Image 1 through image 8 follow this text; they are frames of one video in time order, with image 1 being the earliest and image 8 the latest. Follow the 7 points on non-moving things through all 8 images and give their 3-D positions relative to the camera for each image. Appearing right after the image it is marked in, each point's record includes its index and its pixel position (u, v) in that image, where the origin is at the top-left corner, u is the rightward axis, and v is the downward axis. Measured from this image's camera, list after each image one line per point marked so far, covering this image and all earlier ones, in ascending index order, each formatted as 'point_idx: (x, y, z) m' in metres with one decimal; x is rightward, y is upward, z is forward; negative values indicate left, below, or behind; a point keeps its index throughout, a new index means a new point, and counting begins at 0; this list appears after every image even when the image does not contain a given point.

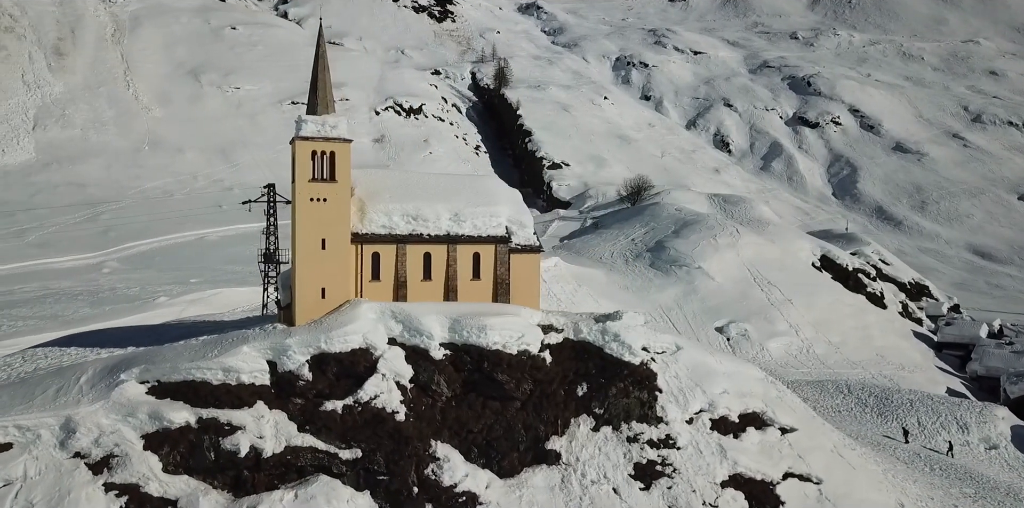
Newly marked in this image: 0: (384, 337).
0: (-3.0, -1.9, +18.6) m
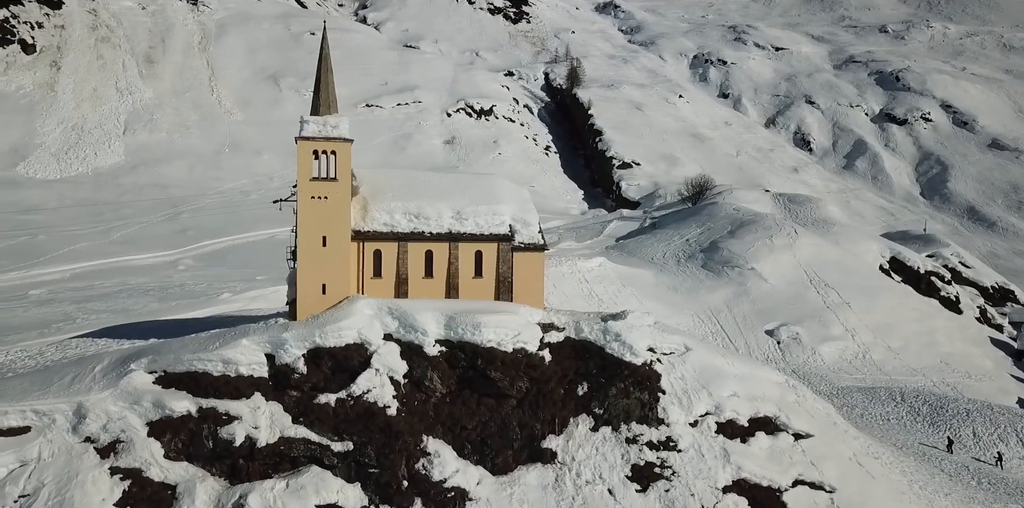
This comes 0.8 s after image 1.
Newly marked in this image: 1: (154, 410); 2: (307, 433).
0: (-3.2, -1.9, +19.0) m
1: (-8.0, -3.5, +17.9) m
2: (-4.6, -4.0, +17.9) m
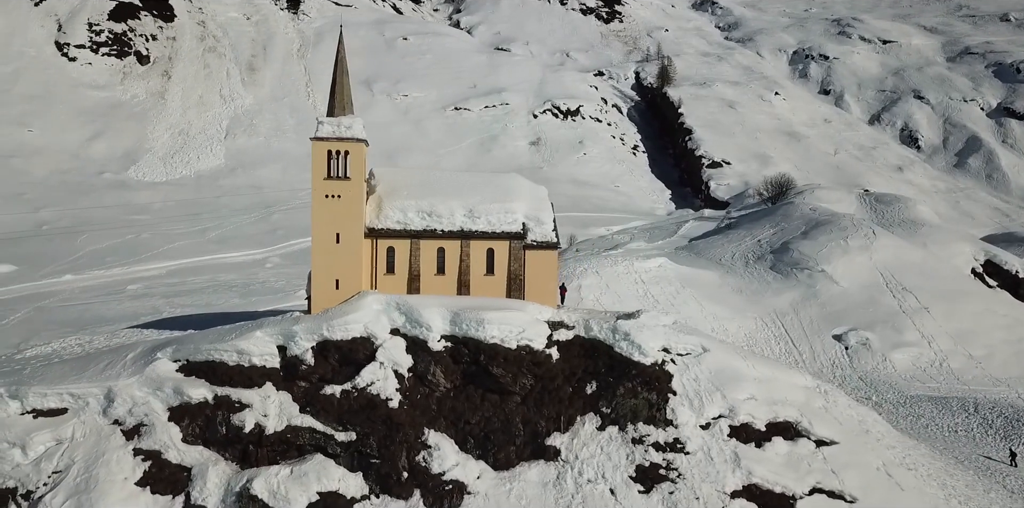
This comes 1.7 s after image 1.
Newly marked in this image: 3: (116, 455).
0: (-3.1, -1.8, +19.5) m
1: (-8.0, -3.4, +19.0) m
2: (-4.7, -3.9, +18.6) m
3: (-9.1, -4.6, +18.4) m
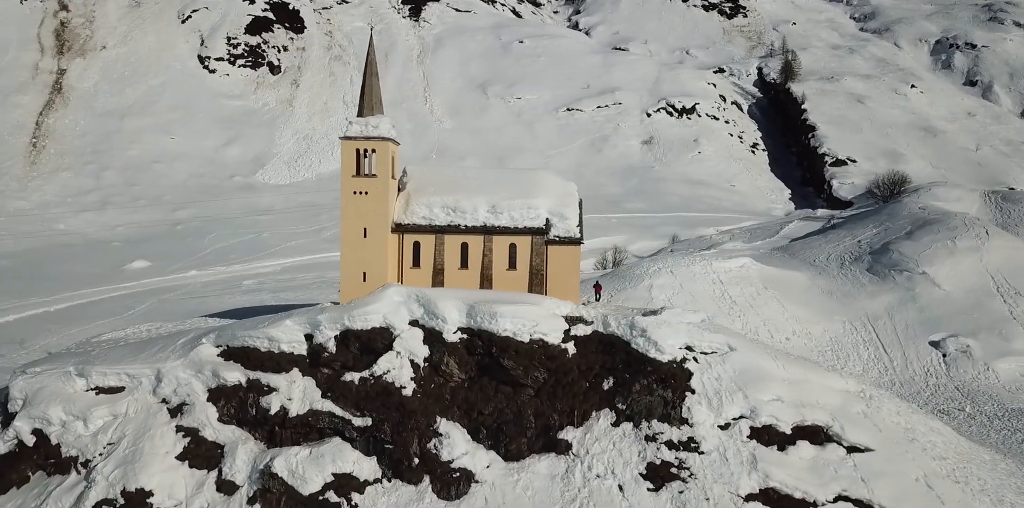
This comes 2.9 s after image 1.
0: (-2.7, -1.6, +20.3) m
1: (-7.7, -3.2, +20.5) m
2: (-4.4, -3.8, +19.6) m
3: (-8.9, -4.5, +20.1) m
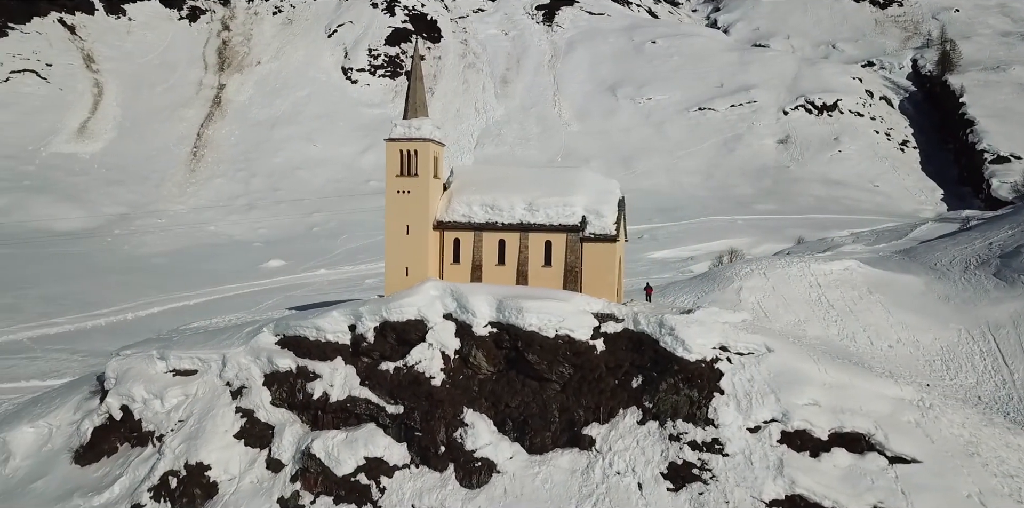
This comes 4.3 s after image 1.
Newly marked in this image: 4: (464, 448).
0: (-1.9, -1.5, +21.0) m
1: (-6.8, -3.1, +22.2) m
2: (-3.7, -3.6, +20.7) m
3: (-8.0, -4.3, +22.0) m
4: (-1.2, -4.7, +19.5) m
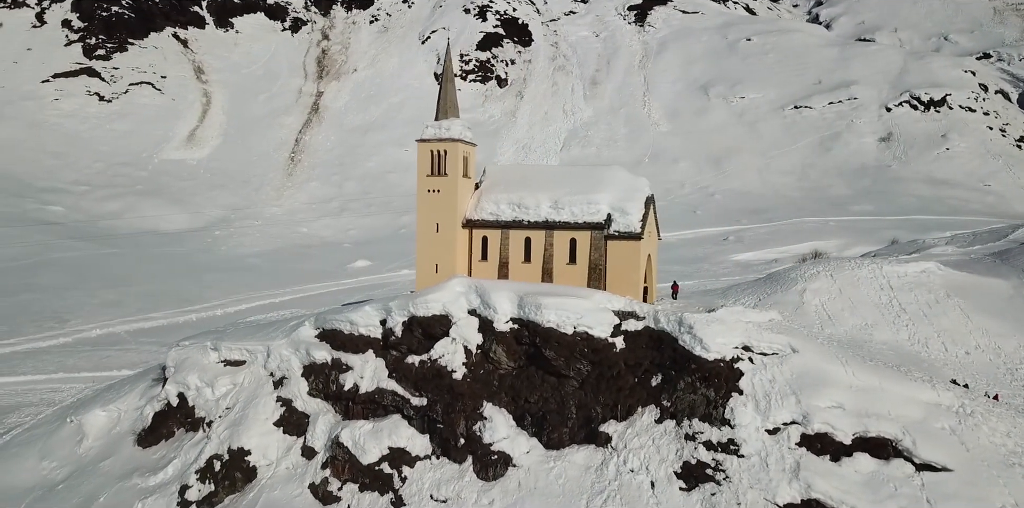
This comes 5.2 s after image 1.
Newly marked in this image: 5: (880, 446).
0: (-1.3, -1.5, +21.5) m
1: (-6.0, -3.0, +23.2) m
2: (-3.1, -3.5, +21.4) m
3: (-7.2, -4.2, +23.2) m
4: (-0.8, -4.7, +19.9) m
5: (+8.2, -4.3, +17.9) m
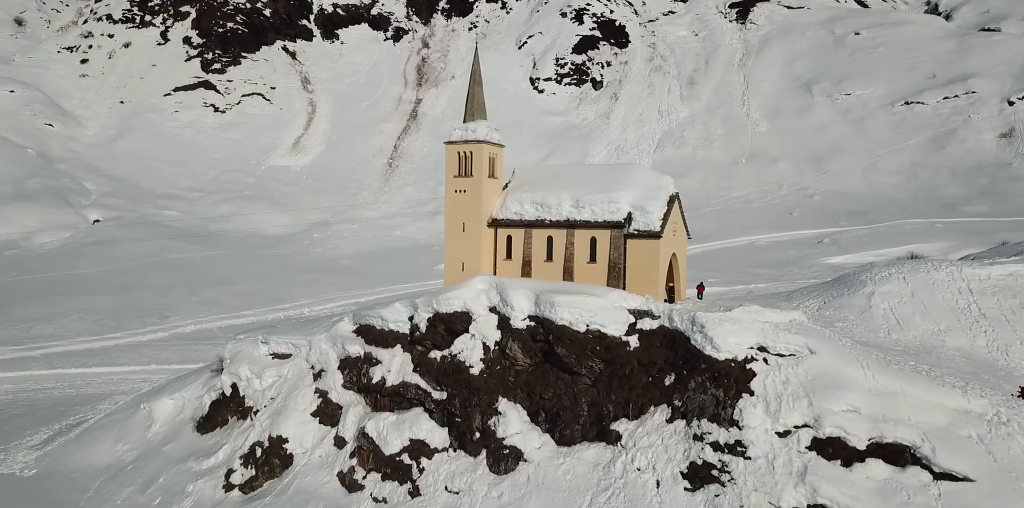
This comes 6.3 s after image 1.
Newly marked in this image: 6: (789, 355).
0: (-0.7, -1.4, +22.0) m
1: (-5.2, -2.9, +24.3) m
2: (-2.6, -3.5, +22.1) m
3: (-6.4, -4.2, +24.4) m
4: (-0.4, -4.6, +20.3) m
5: (+8.2, -4.3, +17.2) m
6: (+6.6, -2.4, +19.0) m
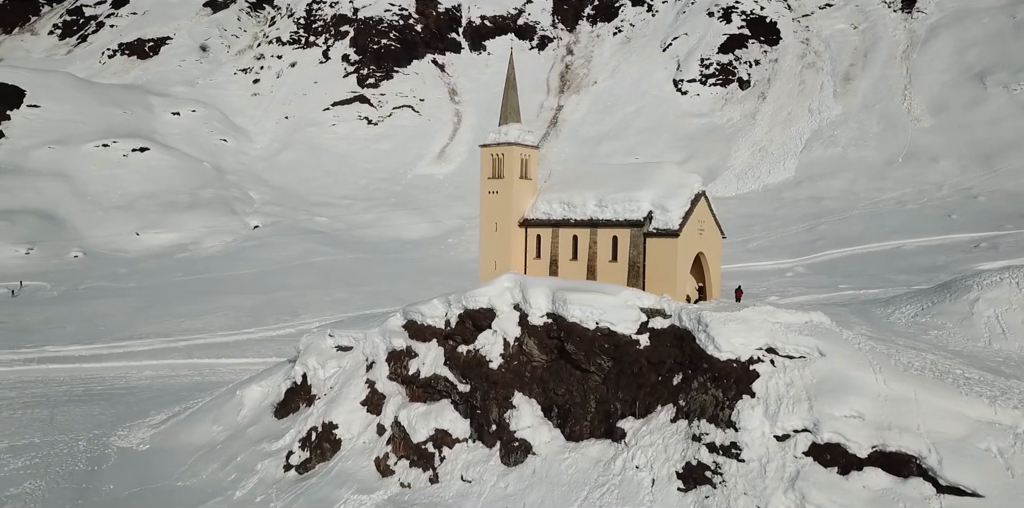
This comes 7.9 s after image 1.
0: (0.0, -1.4, +22.6) m
1: (-3.9, -2.9, +25.8) m
2: (-1.9, -3.5, +23.1) m
3: (-5.2, -4.1, +26.1) m
4: (-0.1, -4.6, +20.9) m
5: (+7.8, -4.2, +16.2) m
6: (+6.6, -2.3, +18.3) m
